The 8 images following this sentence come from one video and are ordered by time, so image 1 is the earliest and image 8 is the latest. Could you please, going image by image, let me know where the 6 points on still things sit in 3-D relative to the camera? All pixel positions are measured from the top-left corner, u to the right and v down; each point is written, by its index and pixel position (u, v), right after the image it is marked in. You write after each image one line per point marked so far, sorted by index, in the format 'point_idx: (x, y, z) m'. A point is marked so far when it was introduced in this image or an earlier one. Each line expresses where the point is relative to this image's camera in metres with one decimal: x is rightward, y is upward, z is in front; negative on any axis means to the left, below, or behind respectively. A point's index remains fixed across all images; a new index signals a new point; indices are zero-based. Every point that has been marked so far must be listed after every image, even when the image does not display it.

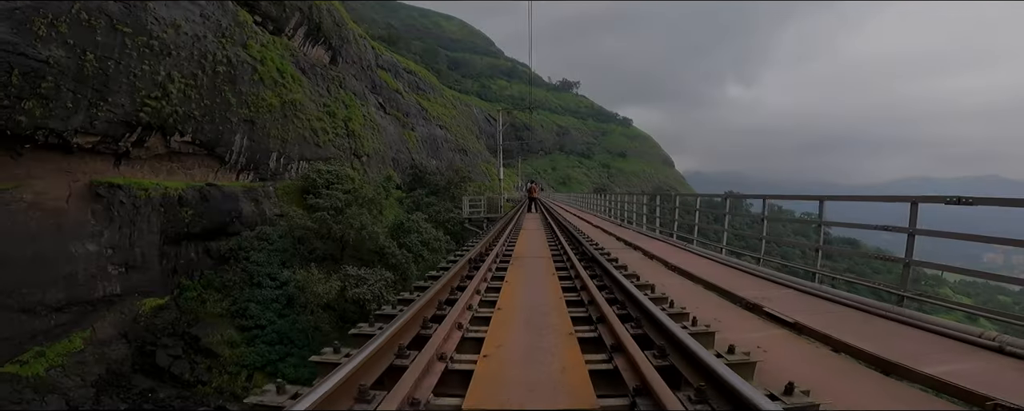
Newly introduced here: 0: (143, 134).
0: (-14.9, +2.9, +17.4) m
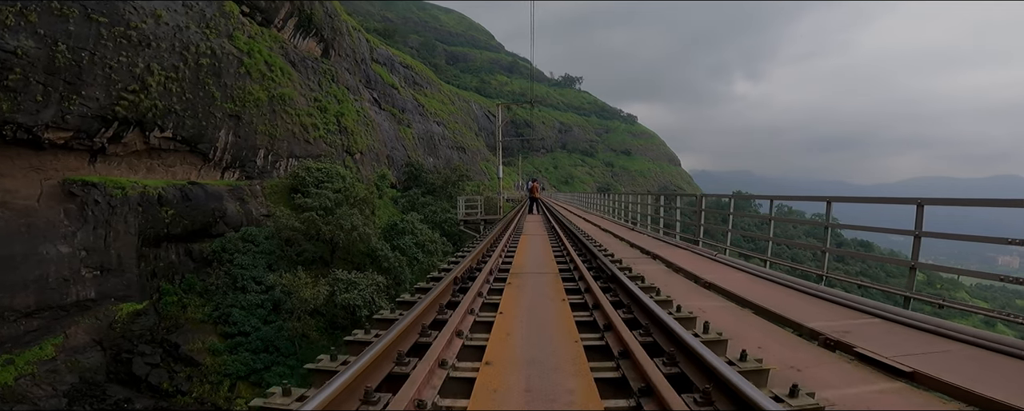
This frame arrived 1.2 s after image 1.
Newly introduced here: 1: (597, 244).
0: (-15.0, +2.9, +16.5) m
1: (+2.0, -0.8, +10.1) m
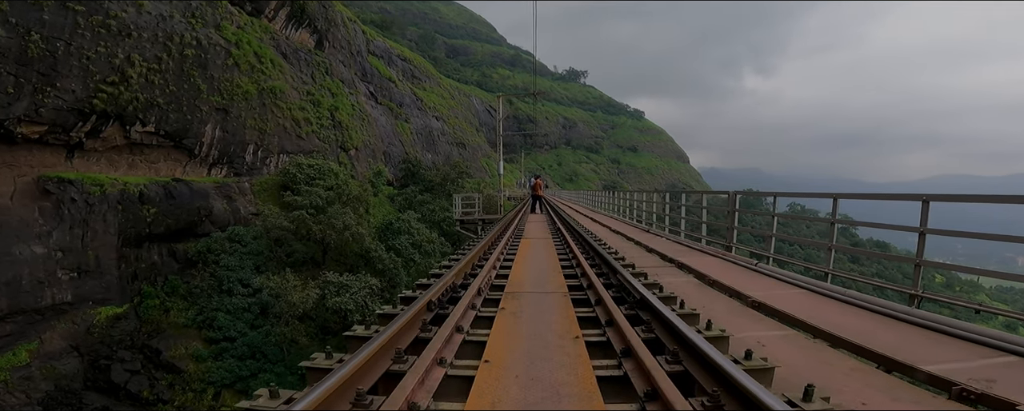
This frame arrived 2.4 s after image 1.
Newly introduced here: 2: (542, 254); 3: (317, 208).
0: (-15.0, +3.0, +15.7) m
1: (+1.9, -0.8, +9.1) m
2: (+0.6, -1.0, +8.6) m
3: (-7.9, -0.1, +17.6) m
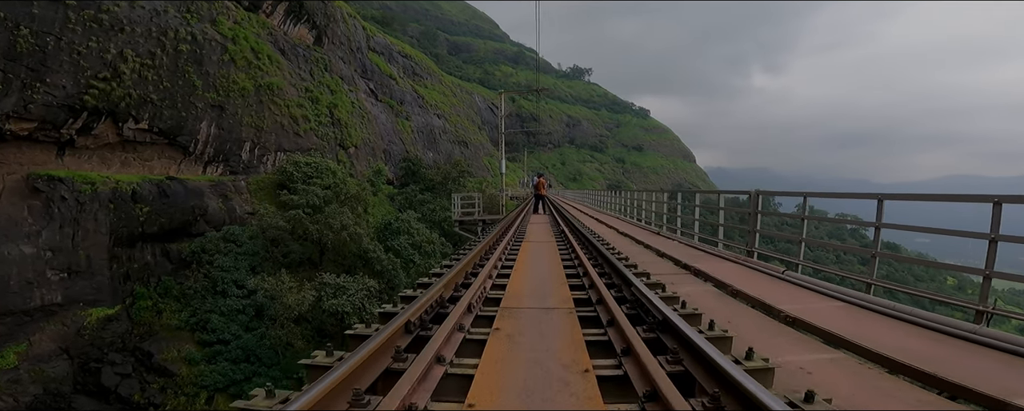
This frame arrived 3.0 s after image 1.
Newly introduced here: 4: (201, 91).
0: (-14.9, +3.0, +15.3) m
1: (+1.9, -0.8, +8.6) m
2: (+0.6, -1.0, +8.1) m
3: (-7.9, -0.1, +17.2) m
4: (-13.1, +4.8, +18.3) m
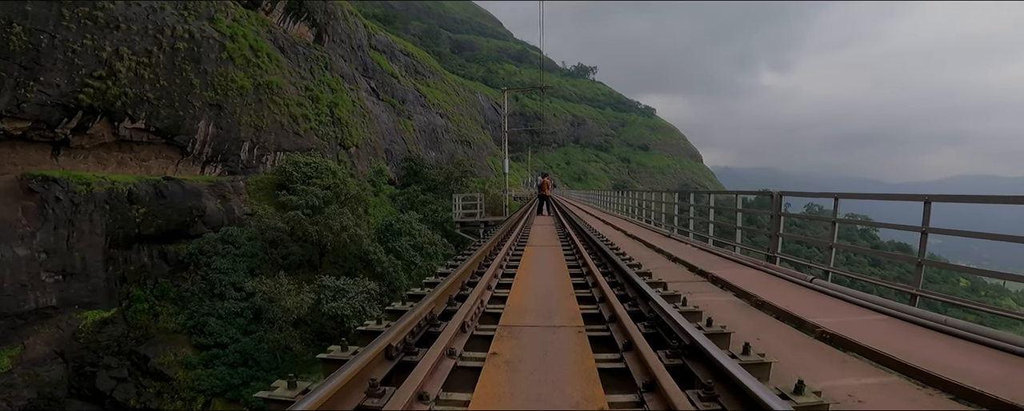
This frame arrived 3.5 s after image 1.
0: (-14.8, +3.0, +15.0) m
1: (+2.0, -0.9, +8.2) m
2: (+0.6, -1.0, +7.7) m
3: (-7.7, -0.1, +16.9) m
4: (-13.0, +4.8, +18.0) m
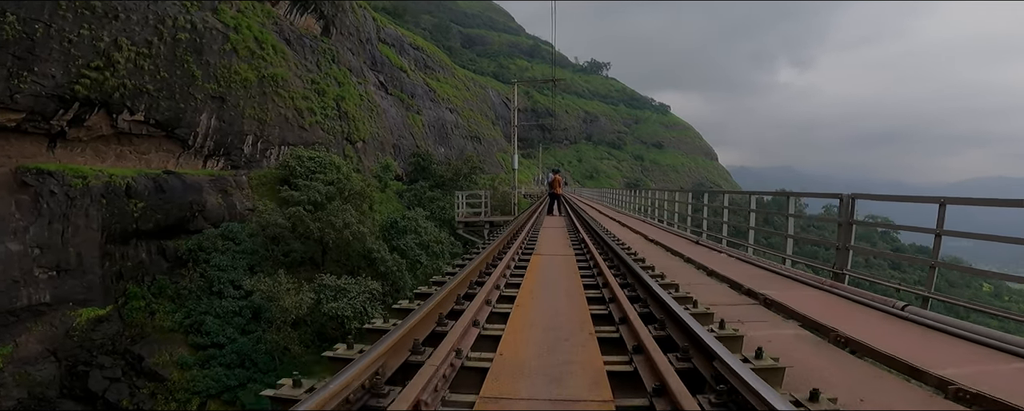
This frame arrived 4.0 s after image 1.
0: (-14.4, +3.2, +14.6) m
1: (+2.1, -0.7, +7.2) m
2: (+0.7, -0.9, +6.8) m
3: (-7.3, +0.1, +16.2) m
4: (-12.5, +5.0, +17.6) m
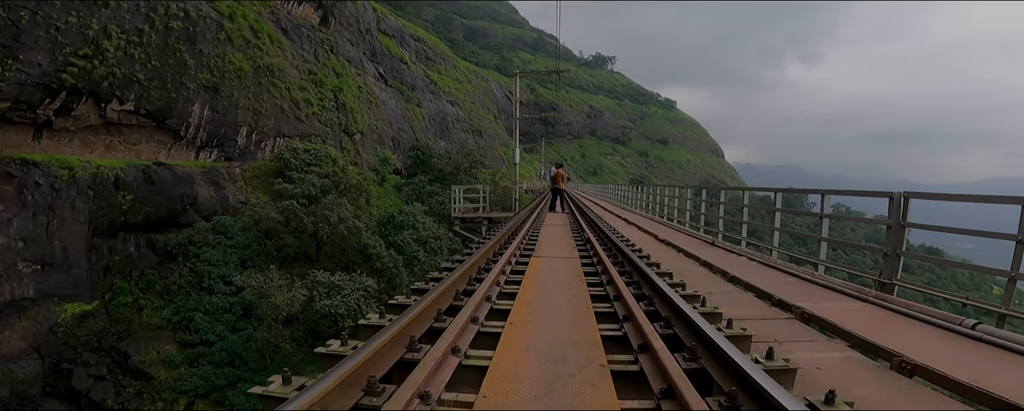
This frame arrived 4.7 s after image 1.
0: (-14.4, +3.5, +14.1) m
1: (+2.0, -0.6, +6.6) m
2: (+0.7, -0.7, +6.2) m
3: (-7.3, +0.3, +15.7) m
4: (-12.4, +5.3, +17.1) m
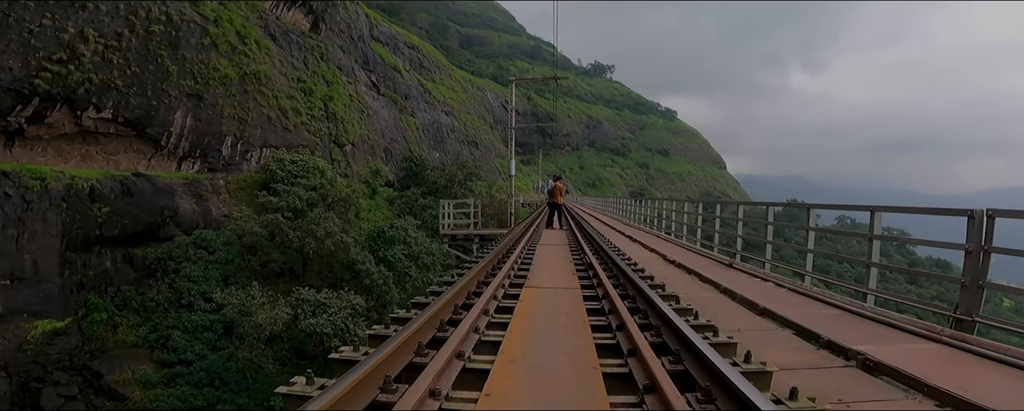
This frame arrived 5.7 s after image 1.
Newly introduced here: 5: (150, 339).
0: (-14.5, +3.1, +13.5) m
1: (+2.0, -1.1, +6.2) m
2: (+0.6, -1.2, +5.7) m
3: (-7.5, -0.2, +15.1) m
4: (-12.6, +4.8, +16.5) m
5: (-10.7, -4.0, +12.8) m
